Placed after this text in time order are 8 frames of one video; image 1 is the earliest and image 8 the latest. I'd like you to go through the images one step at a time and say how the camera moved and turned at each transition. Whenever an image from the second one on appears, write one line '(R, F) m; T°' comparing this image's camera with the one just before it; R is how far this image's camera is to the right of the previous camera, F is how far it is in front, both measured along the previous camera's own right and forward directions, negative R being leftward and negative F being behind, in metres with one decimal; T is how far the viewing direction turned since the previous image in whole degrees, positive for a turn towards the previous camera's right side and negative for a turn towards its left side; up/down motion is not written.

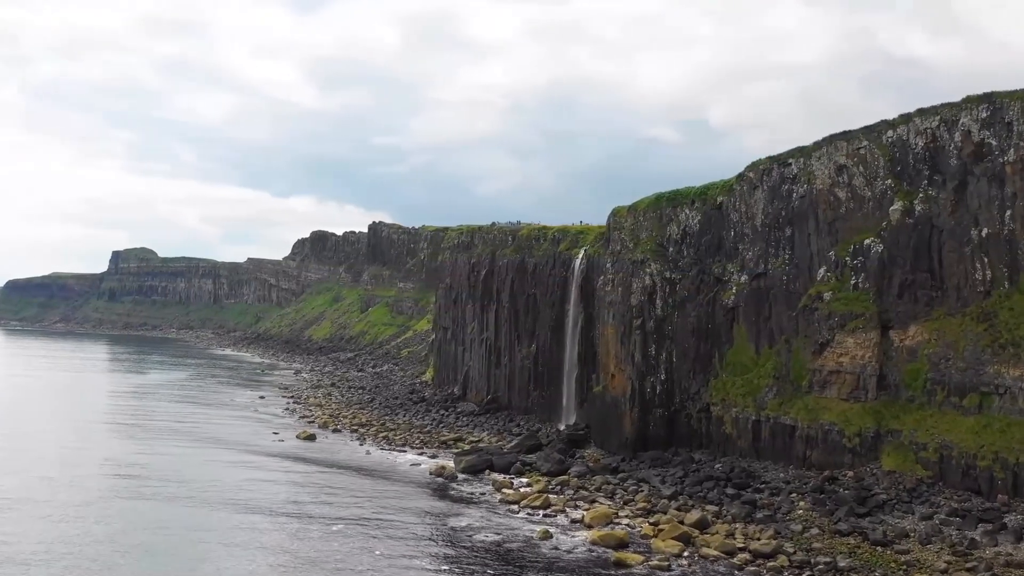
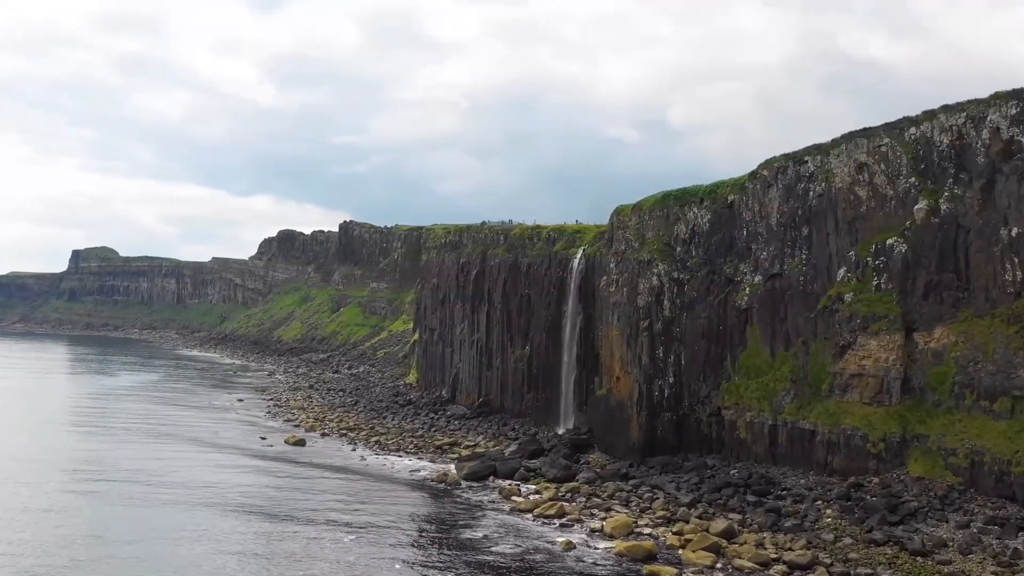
(-1.9, +1.5) m; +2°
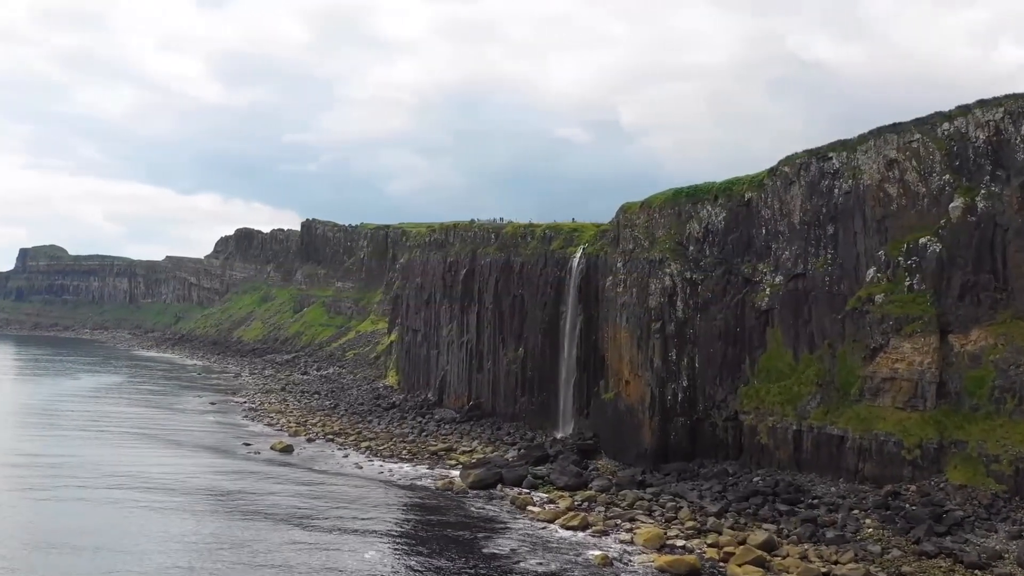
(-2.4, +2.0) m; +3°
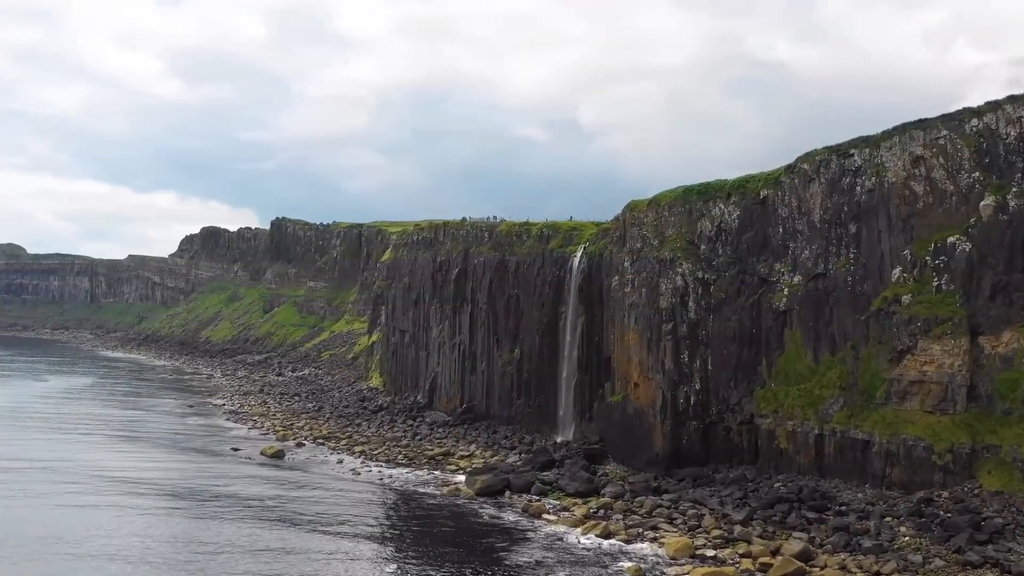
(-1.9, +1.6) m; +2°
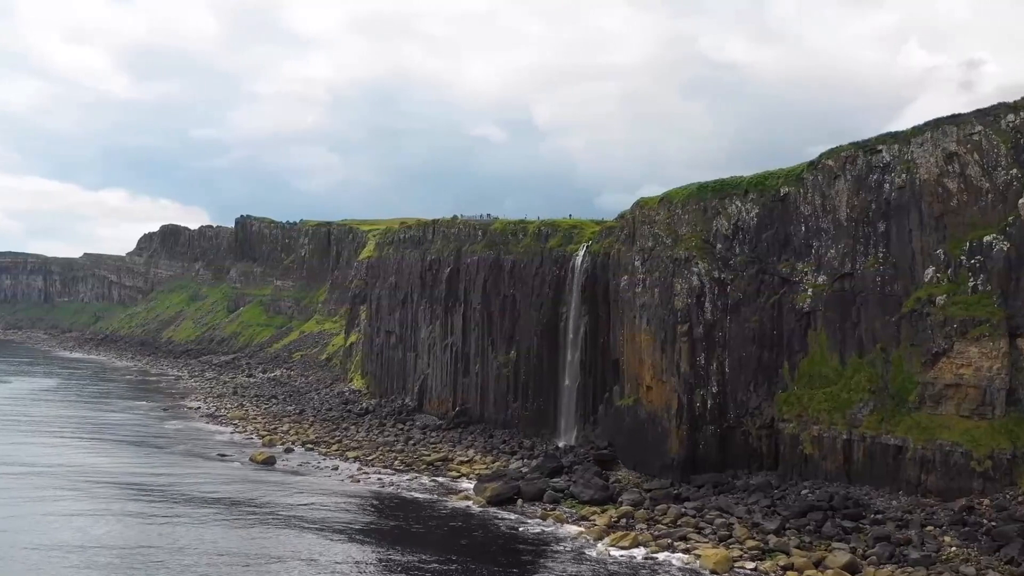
(-2.2, +1.8) m; +2°
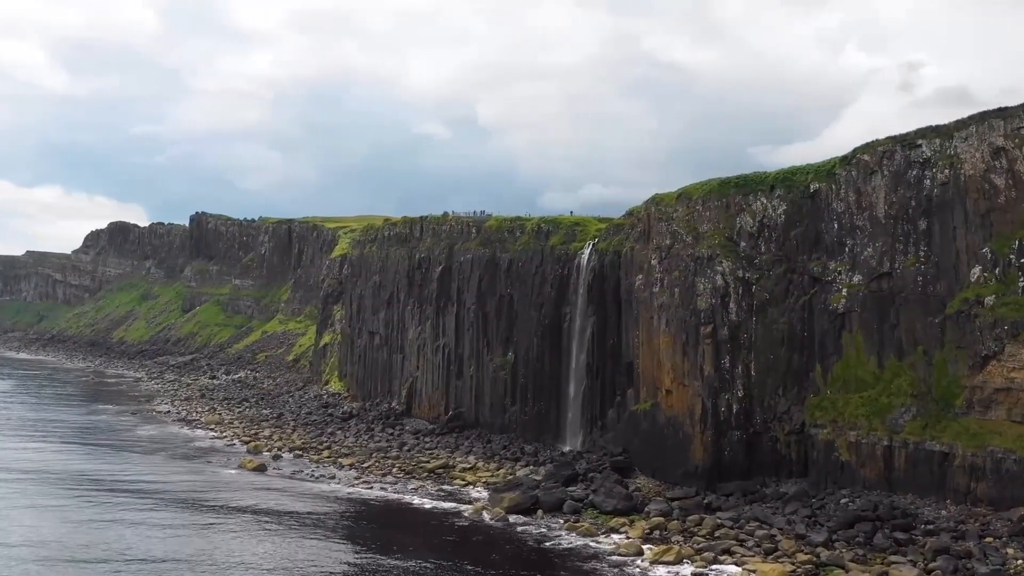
(-2.8, +2.3) m; +3°
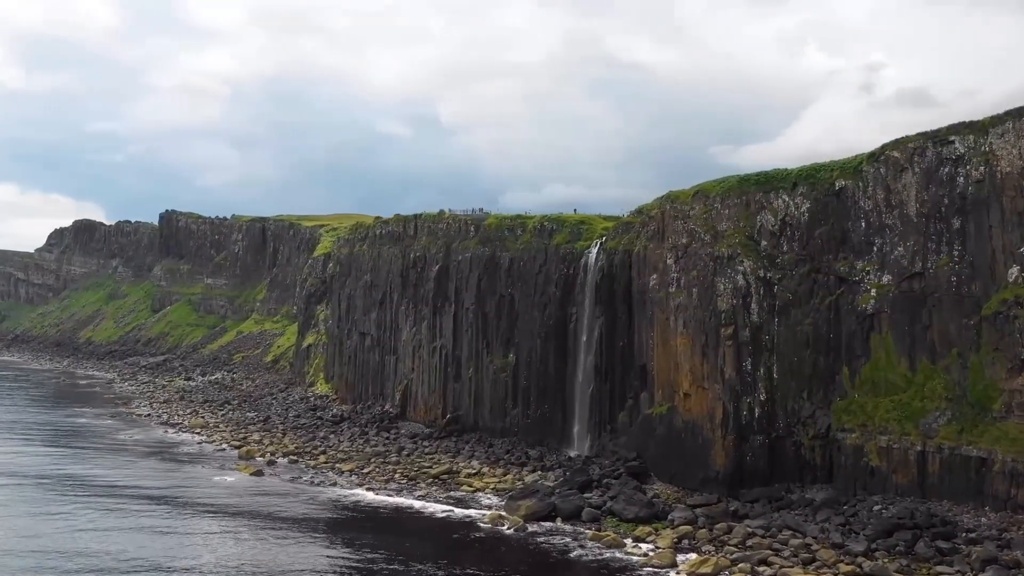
(-2.0, +1.5) m; +2°
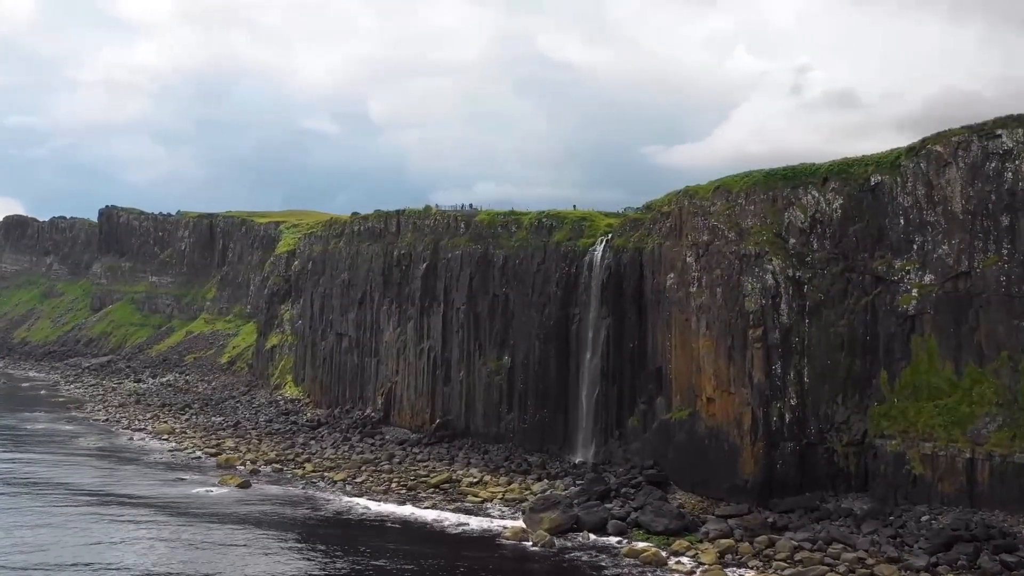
(-3.1, +2.6) m; +3°
